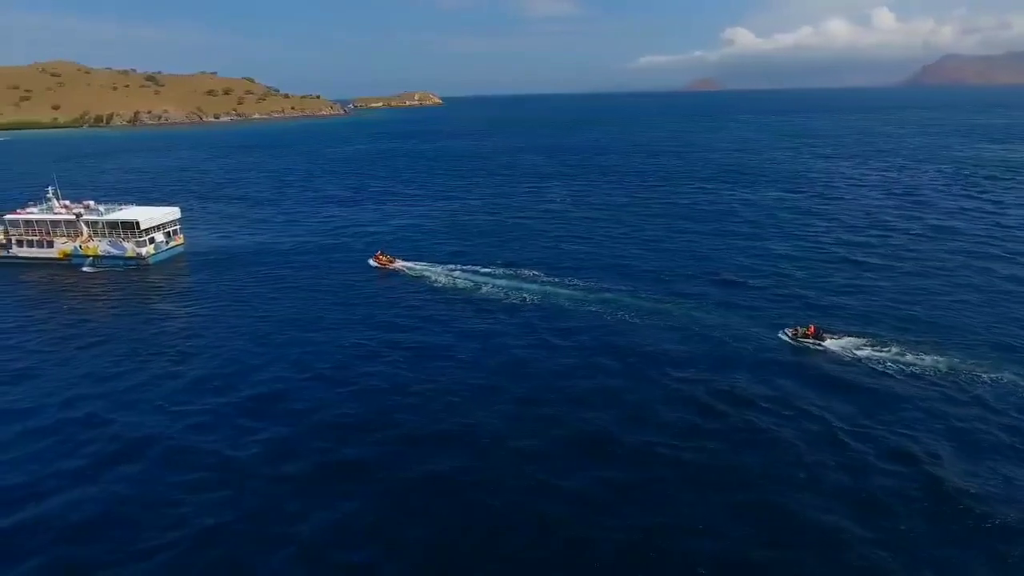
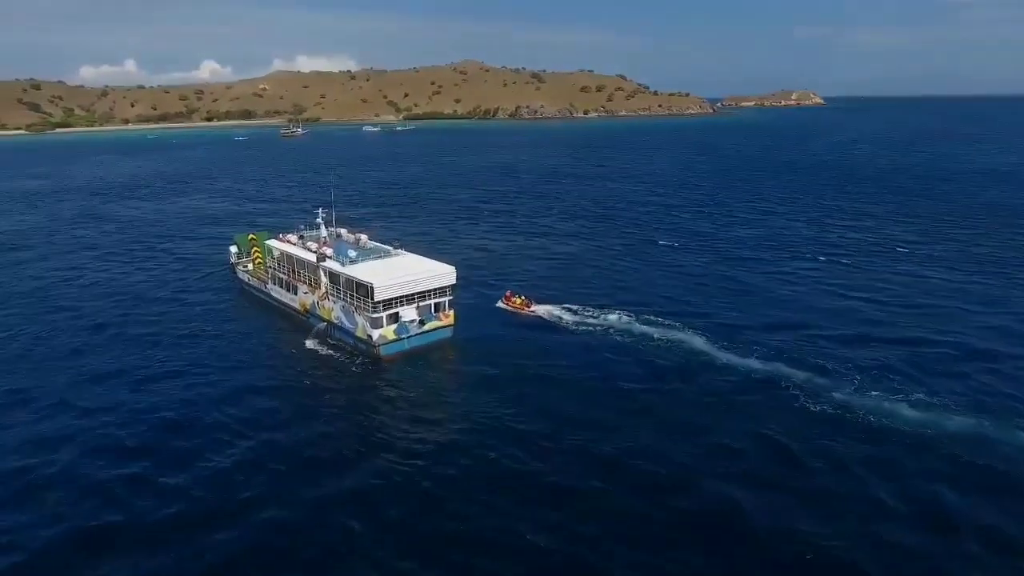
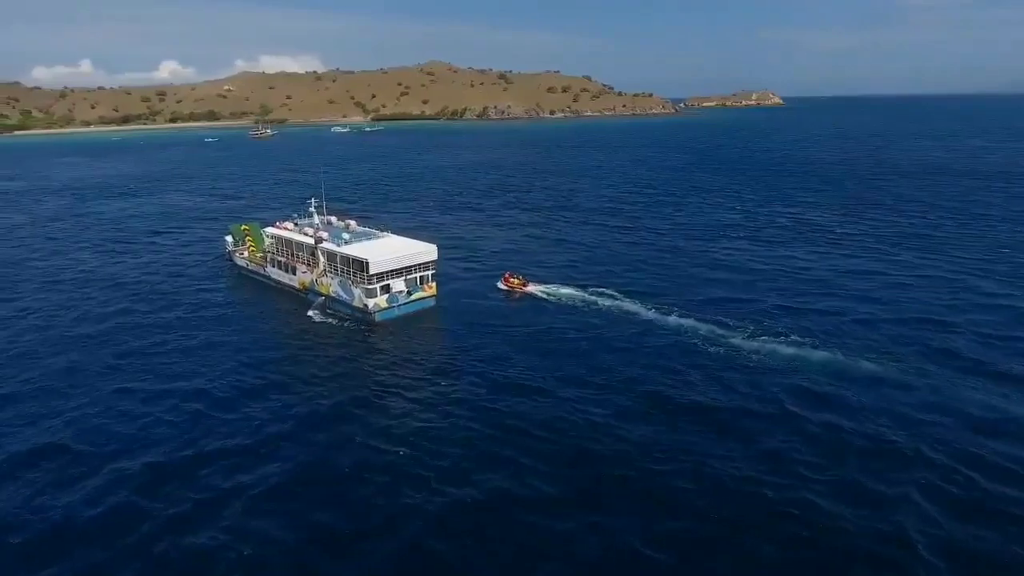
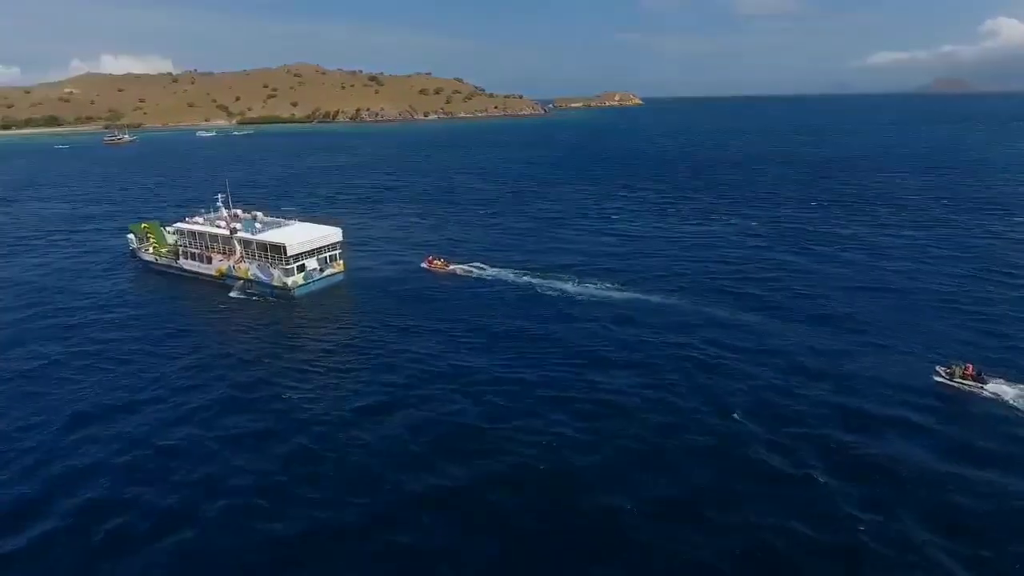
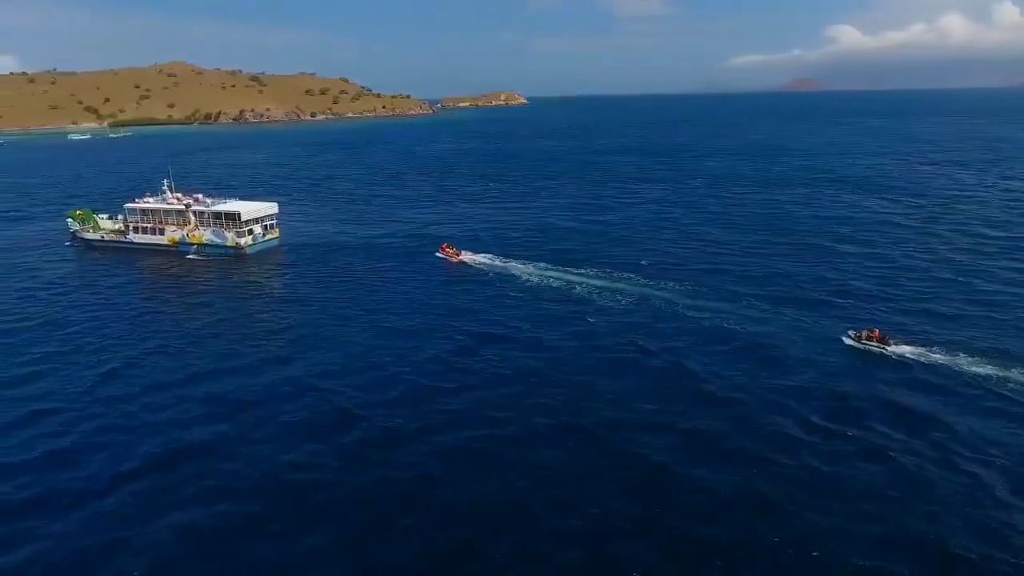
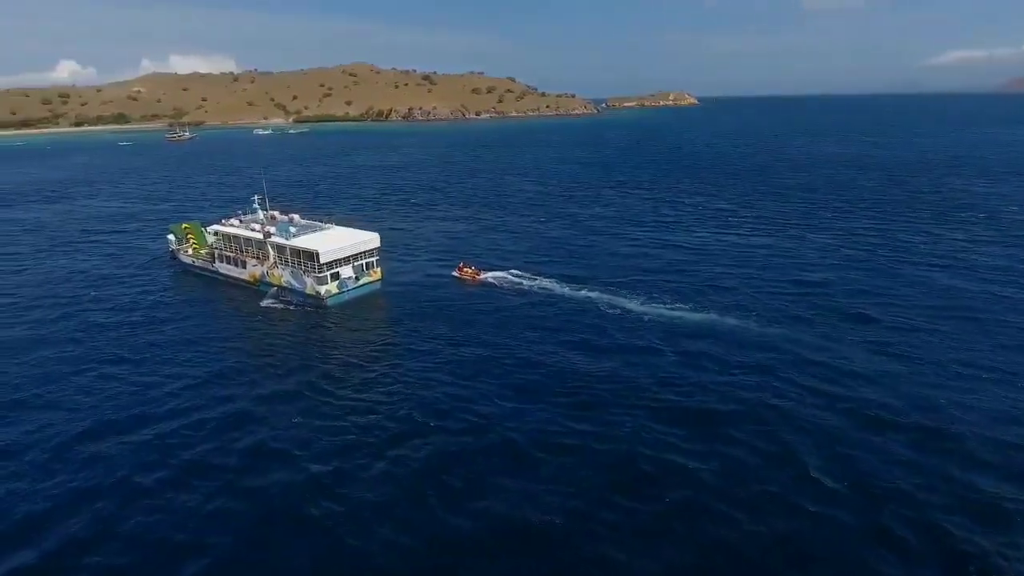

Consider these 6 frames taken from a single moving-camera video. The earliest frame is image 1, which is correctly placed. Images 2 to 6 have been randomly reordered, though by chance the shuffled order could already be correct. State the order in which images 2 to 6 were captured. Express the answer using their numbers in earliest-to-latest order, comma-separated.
5, 4, 6, 3, 2
